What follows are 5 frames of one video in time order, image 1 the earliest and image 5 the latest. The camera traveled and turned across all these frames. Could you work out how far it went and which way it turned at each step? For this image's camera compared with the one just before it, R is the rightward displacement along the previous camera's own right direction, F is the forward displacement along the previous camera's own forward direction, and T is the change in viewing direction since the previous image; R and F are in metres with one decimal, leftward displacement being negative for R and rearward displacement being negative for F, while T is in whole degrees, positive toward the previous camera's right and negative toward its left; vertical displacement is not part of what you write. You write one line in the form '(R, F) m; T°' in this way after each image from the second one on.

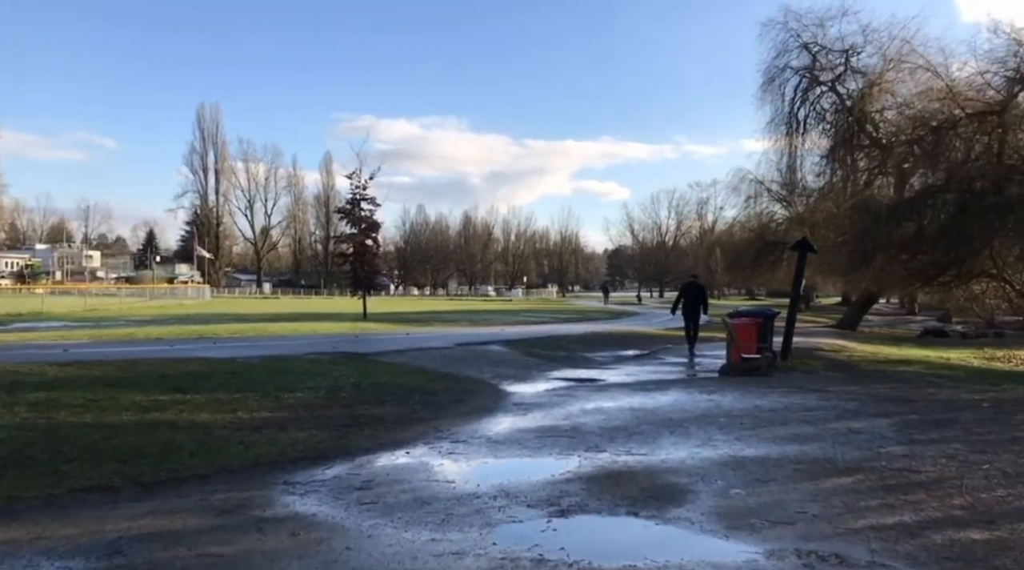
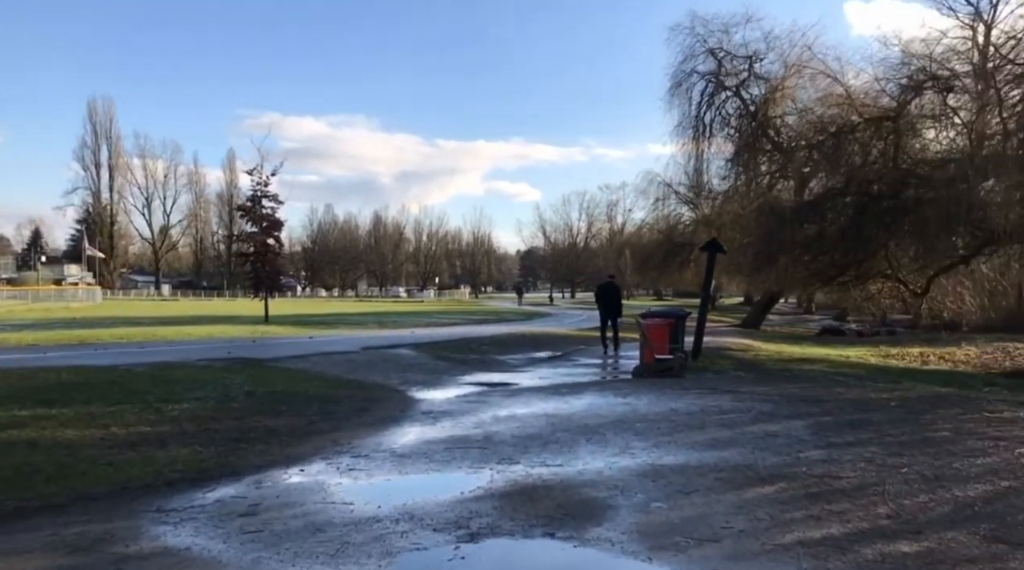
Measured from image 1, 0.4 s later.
(+0.1, +0.5) m; +6°
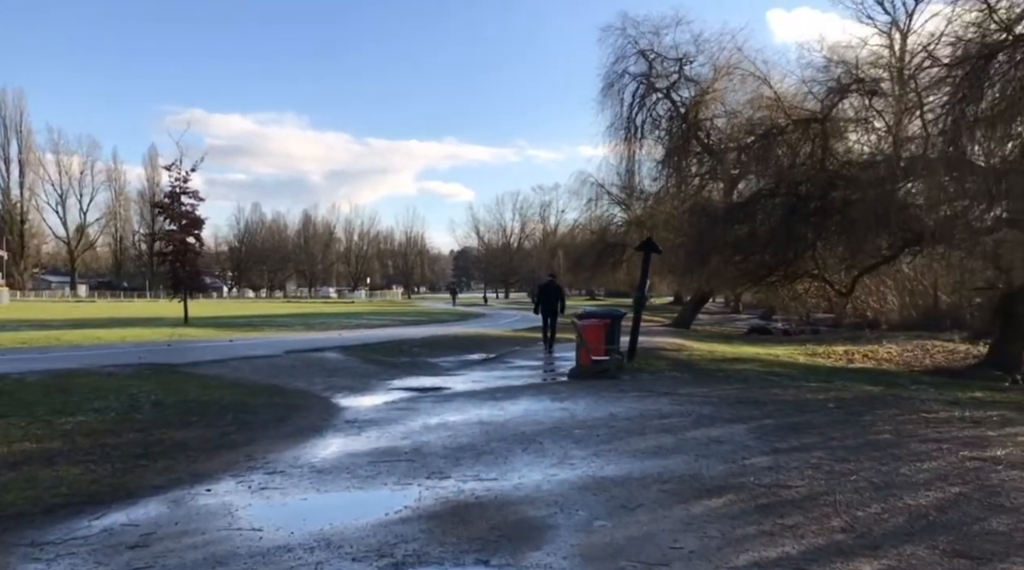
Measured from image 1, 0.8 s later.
(0.0, +0.5) m; +5°
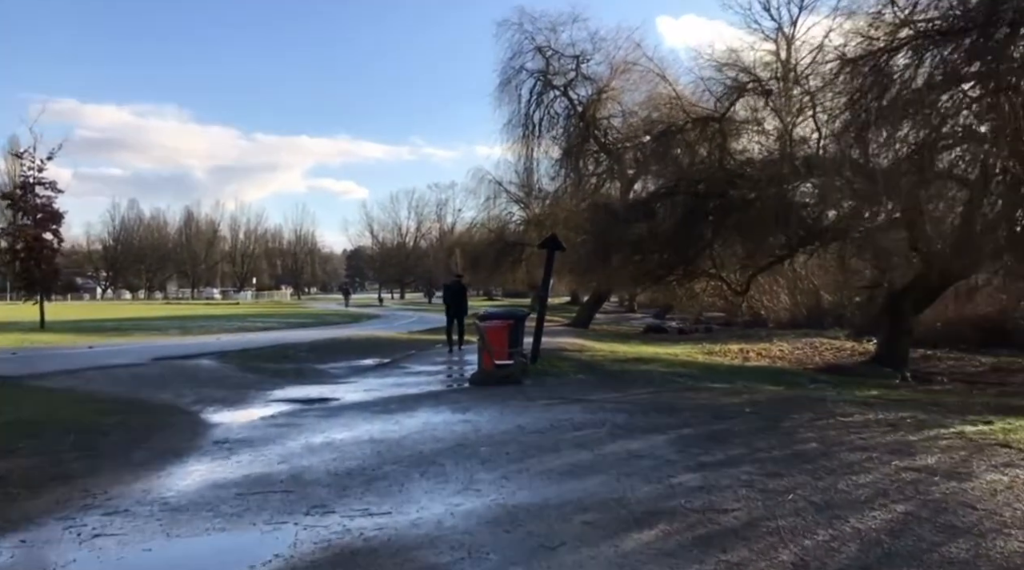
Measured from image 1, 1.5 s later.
(0.0, +0.9) m; +7°
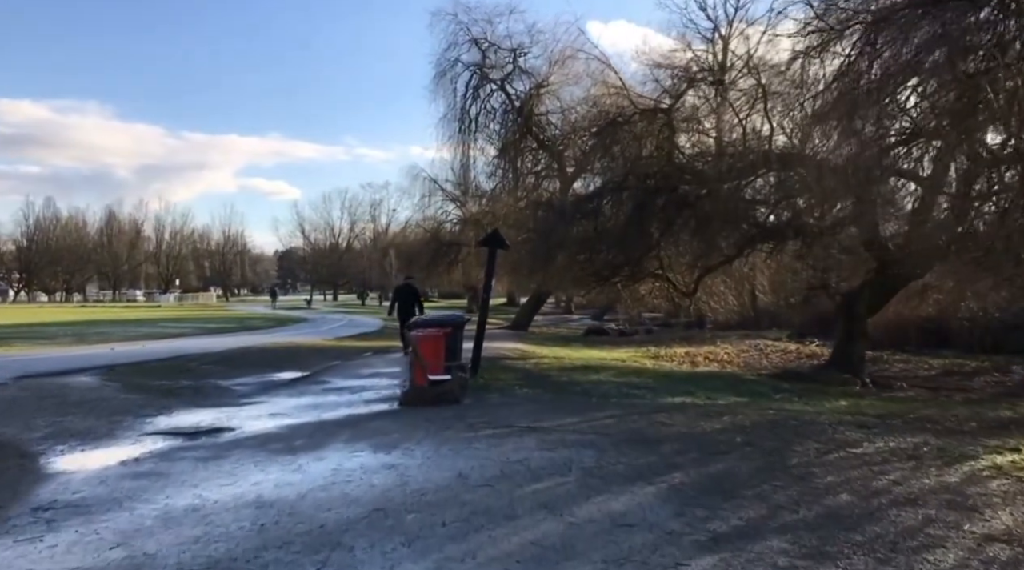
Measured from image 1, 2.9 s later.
(0.0, +1.8) m; +5°
